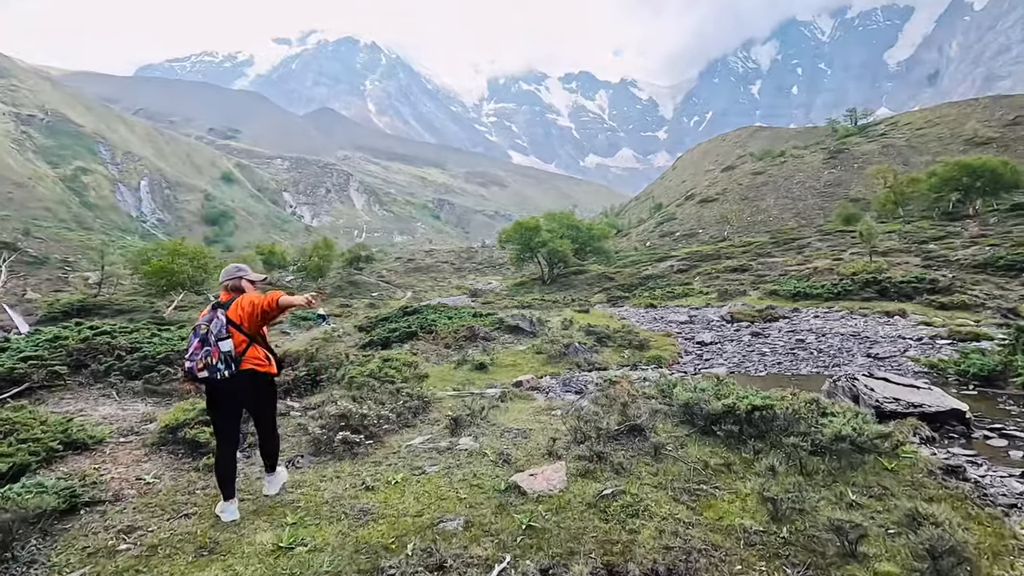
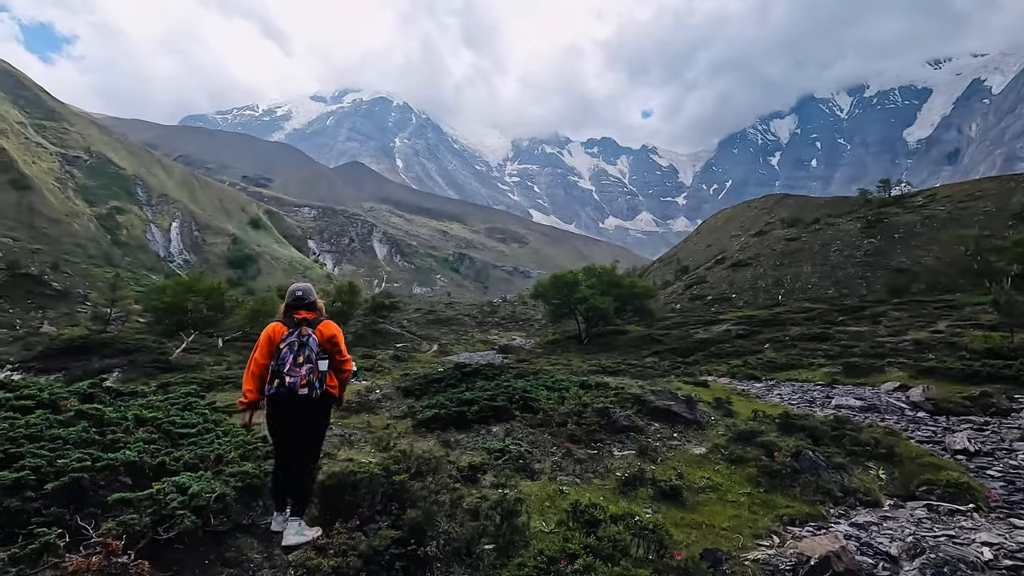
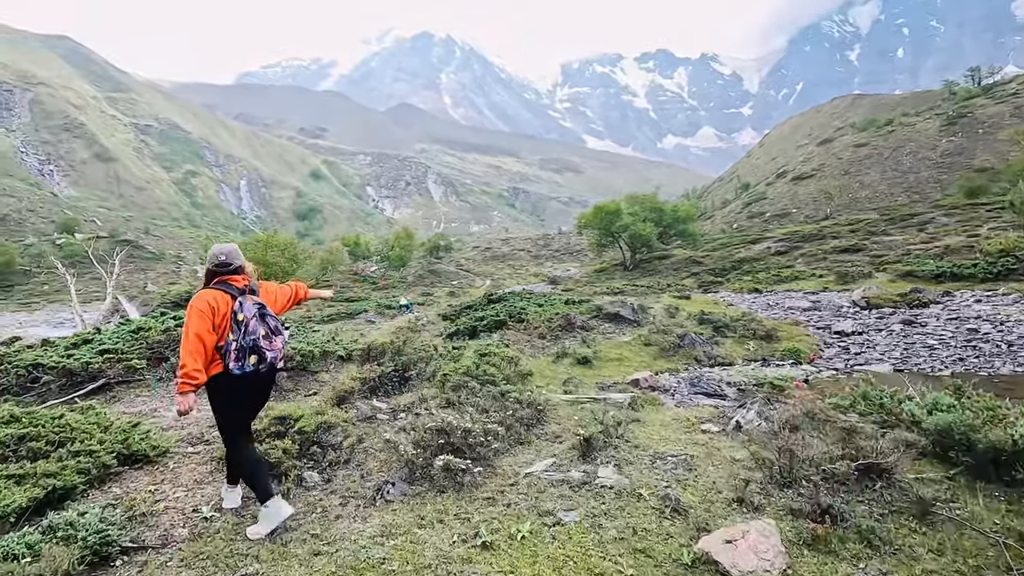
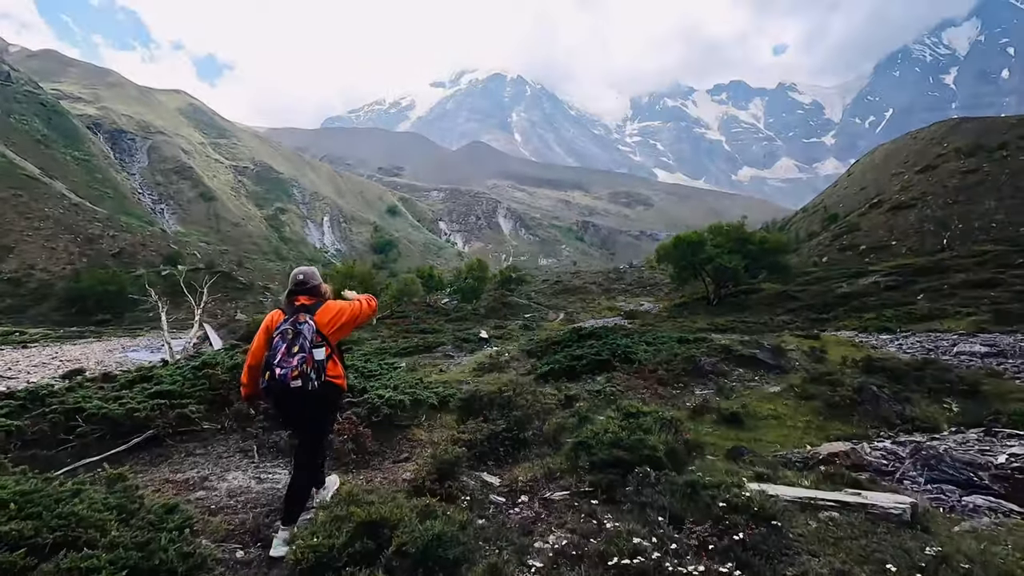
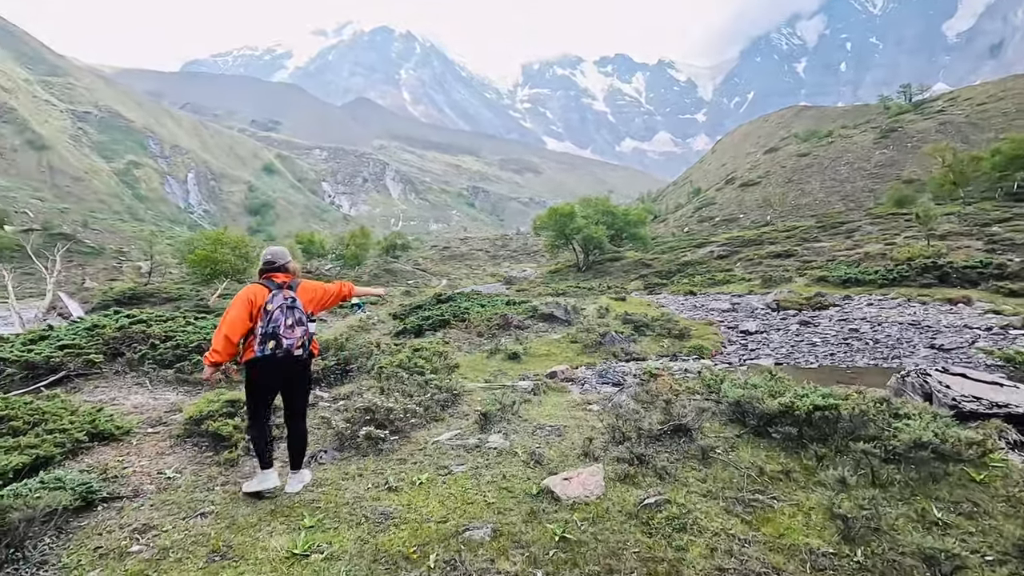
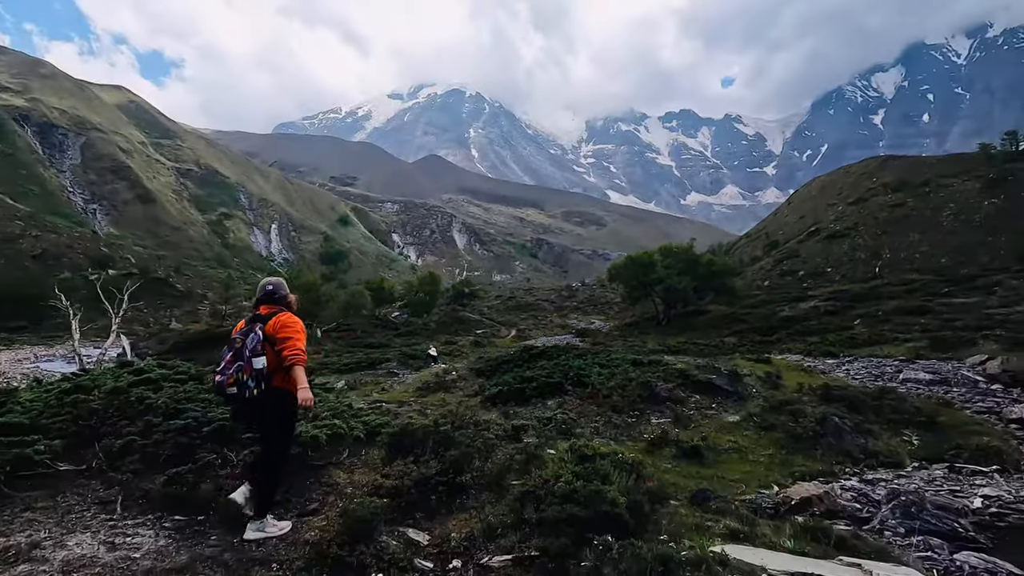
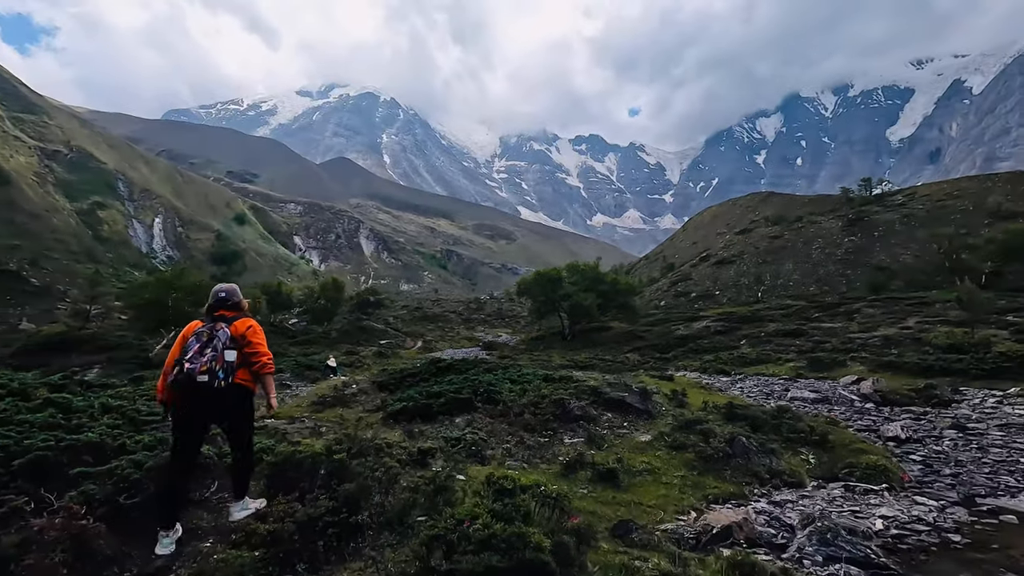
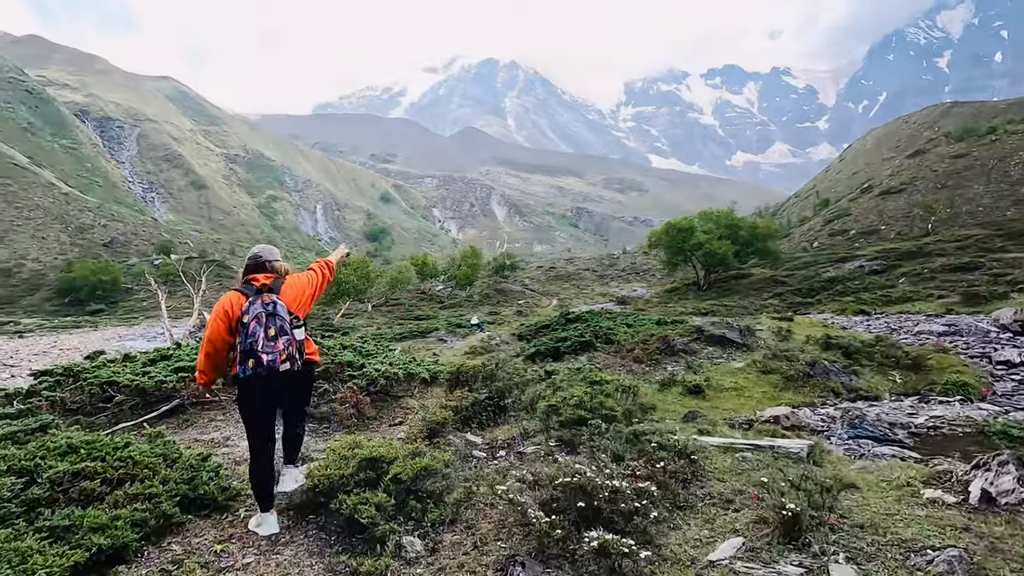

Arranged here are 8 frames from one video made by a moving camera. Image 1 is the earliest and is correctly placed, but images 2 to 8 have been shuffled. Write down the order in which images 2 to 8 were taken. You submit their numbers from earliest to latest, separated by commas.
5, 3, 8, 4, 6, 7, 2
